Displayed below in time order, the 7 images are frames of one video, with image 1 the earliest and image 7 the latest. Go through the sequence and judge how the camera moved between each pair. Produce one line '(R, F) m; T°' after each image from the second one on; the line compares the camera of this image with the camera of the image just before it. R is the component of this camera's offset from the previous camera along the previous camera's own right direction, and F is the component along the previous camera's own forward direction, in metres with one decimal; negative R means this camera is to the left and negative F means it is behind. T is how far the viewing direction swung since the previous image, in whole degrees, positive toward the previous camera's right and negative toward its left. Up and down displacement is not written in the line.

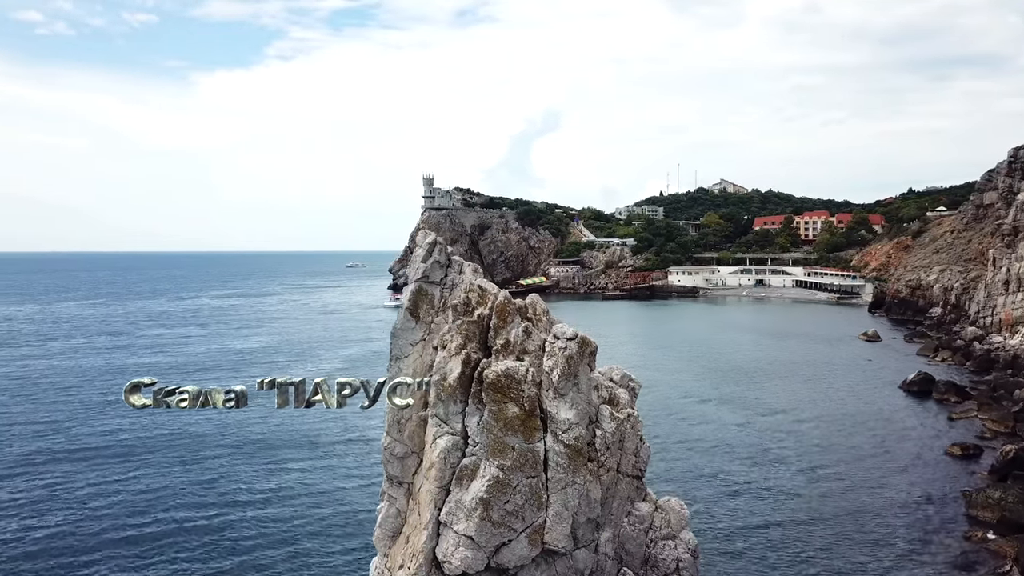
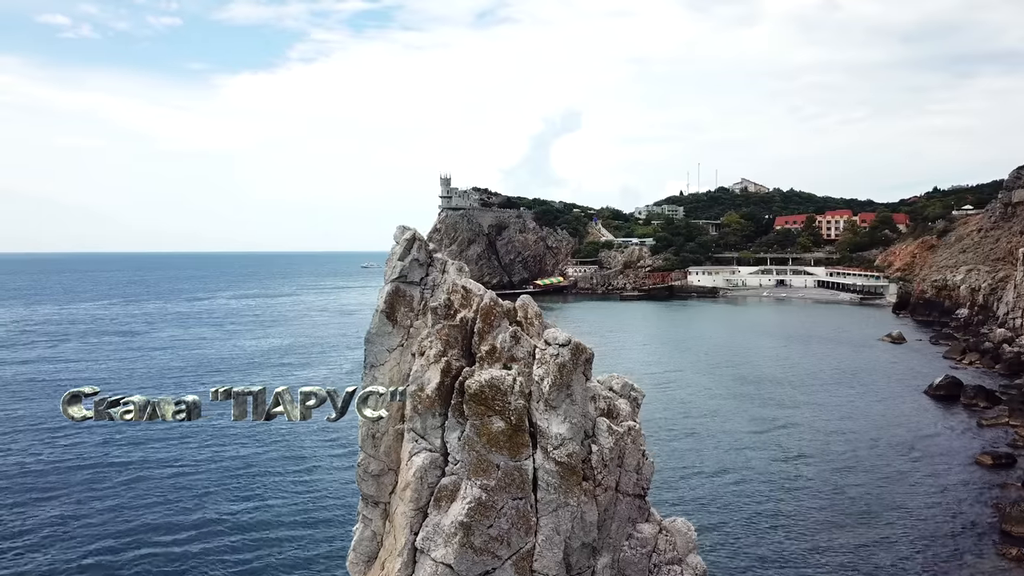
(+0.7, +1.5) m; -2°
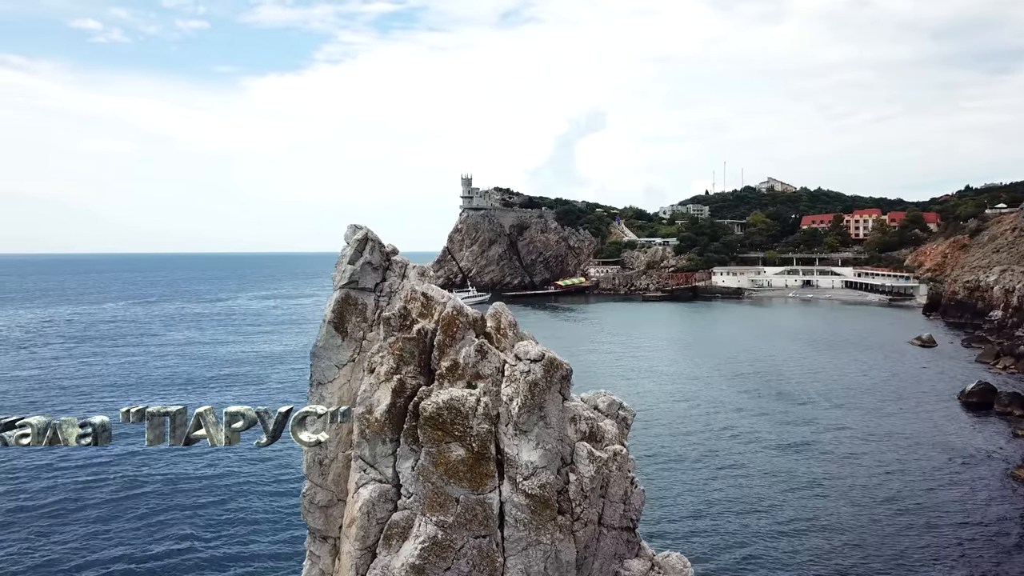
(+1.1, +1.8) m; -2°
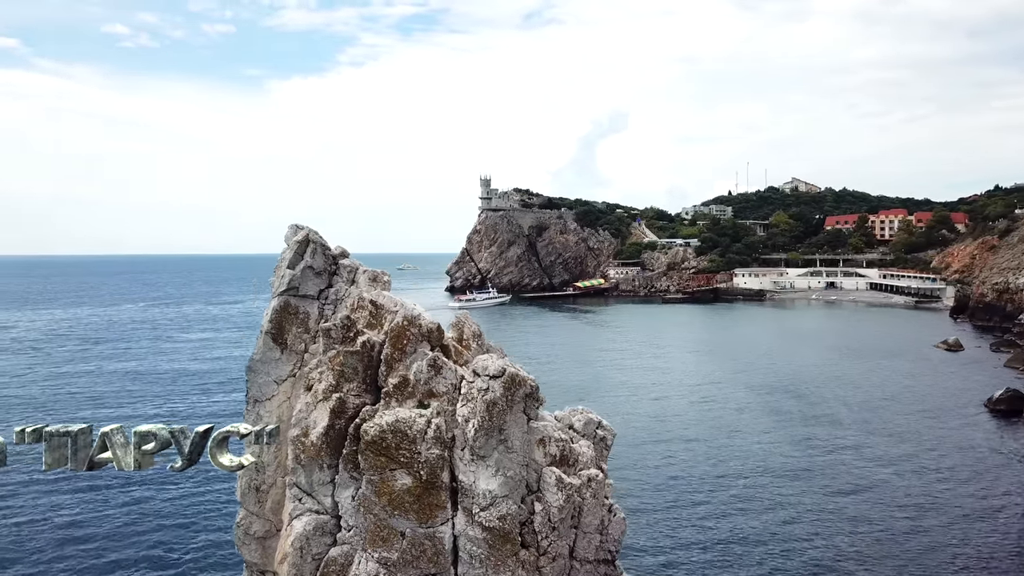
(+1.1, +1.4) m; -2°
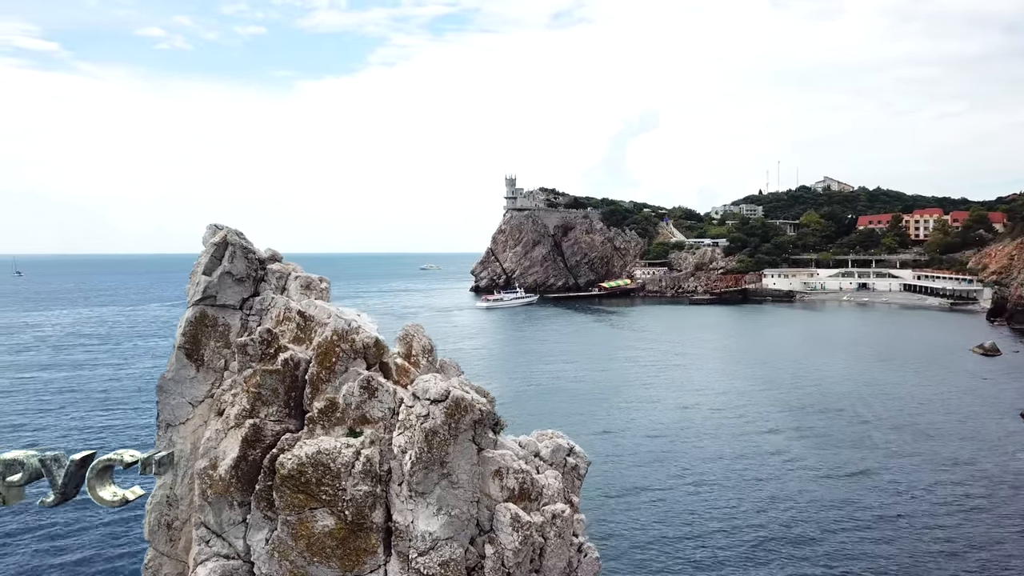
(+1.2, +1.6) m; -2°
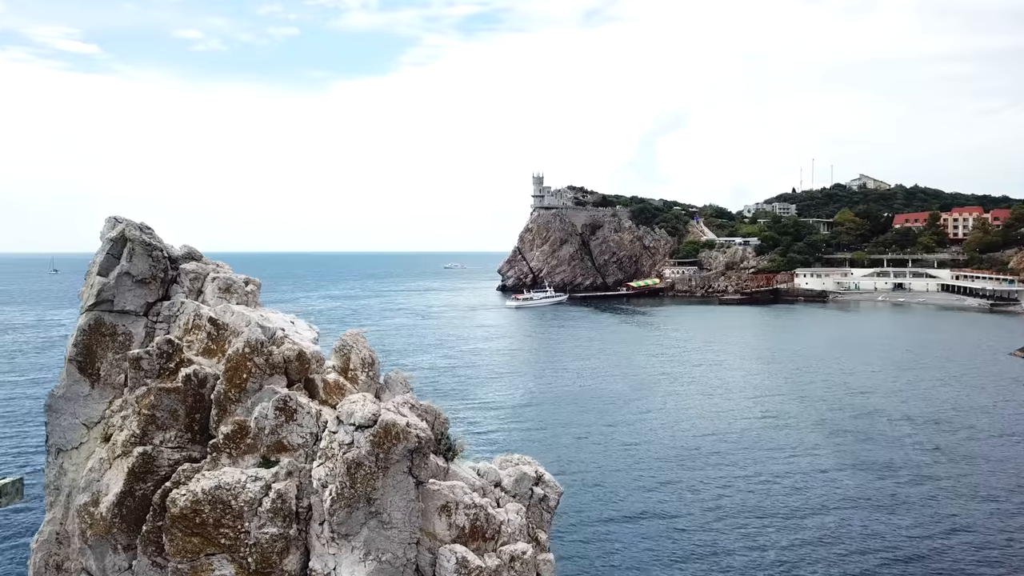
(+1.1, +1.7) m; -2°
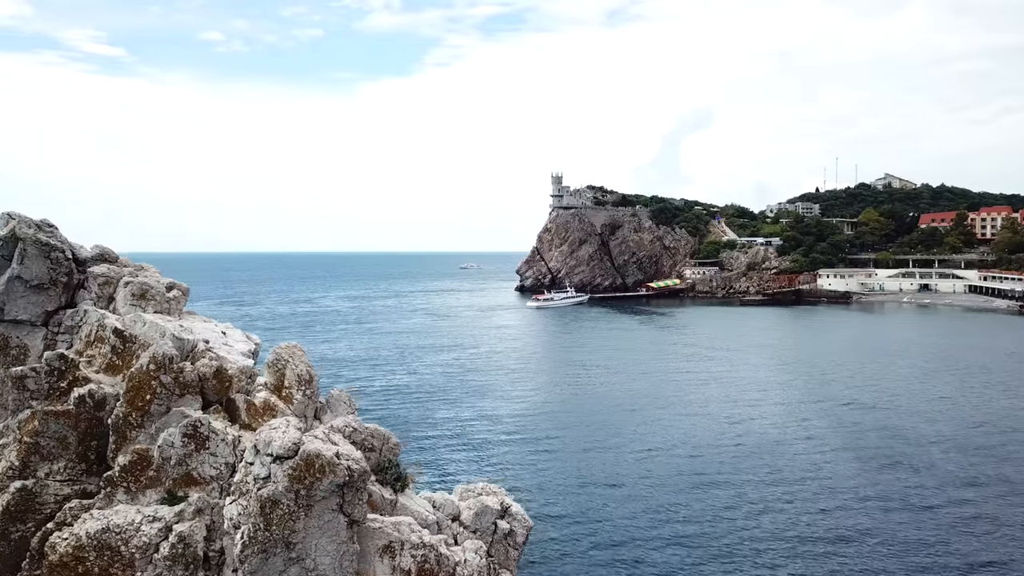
(+0.8, +1.3) m; -2°
